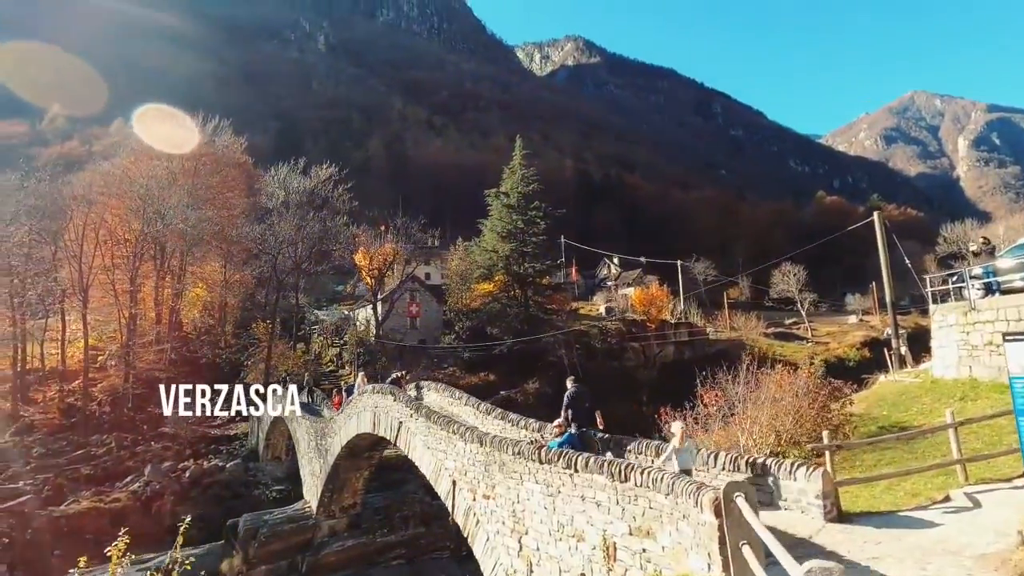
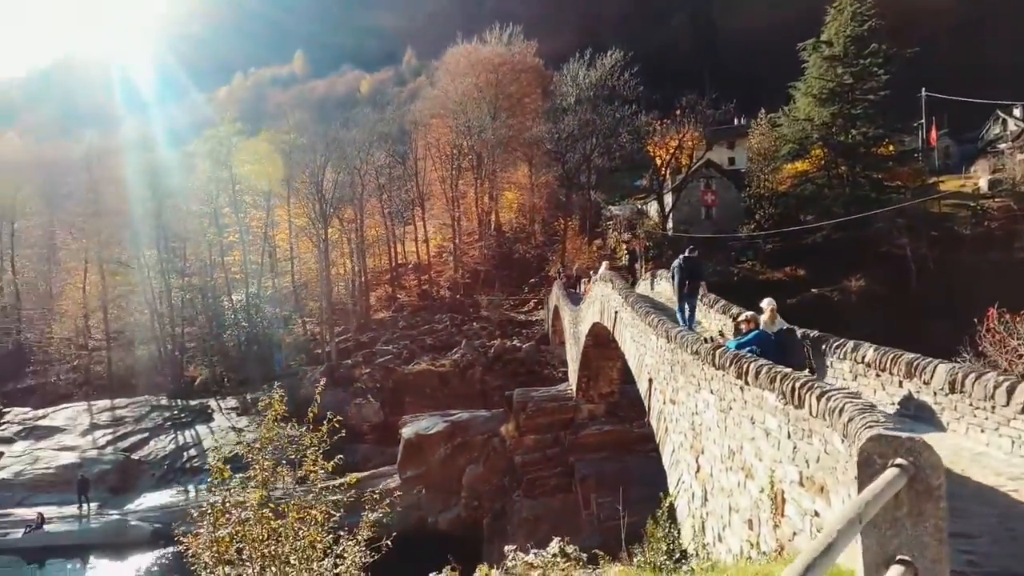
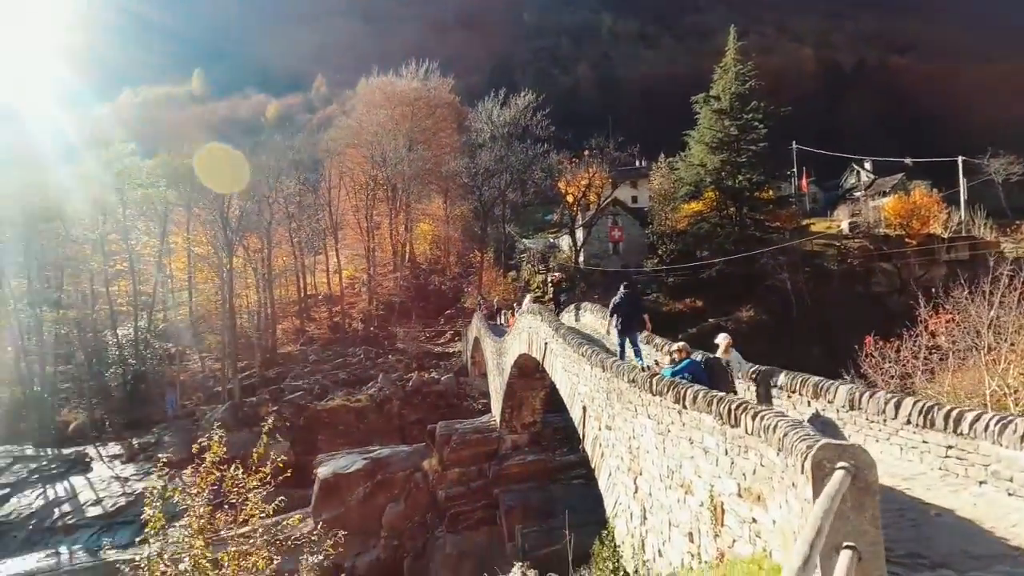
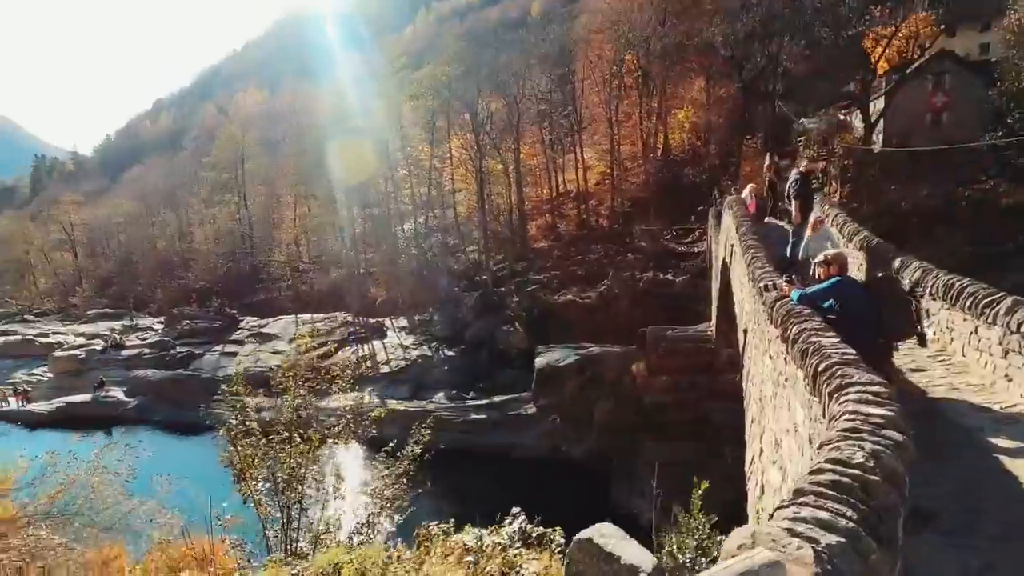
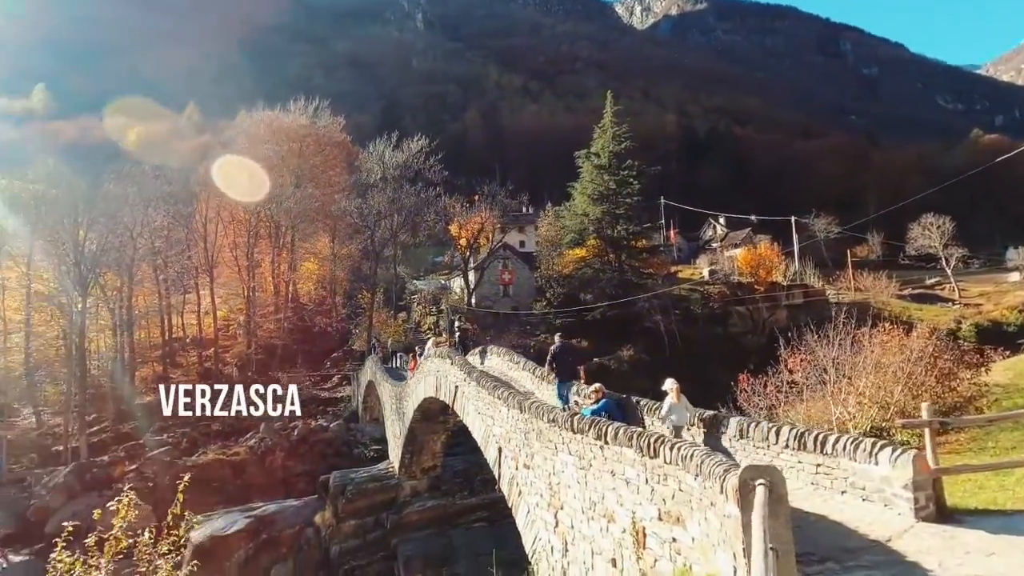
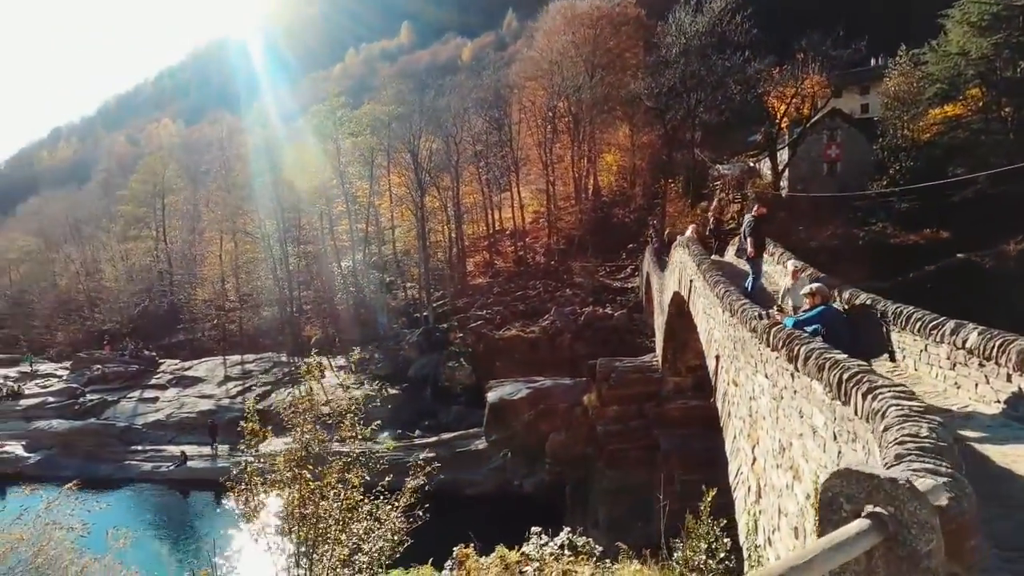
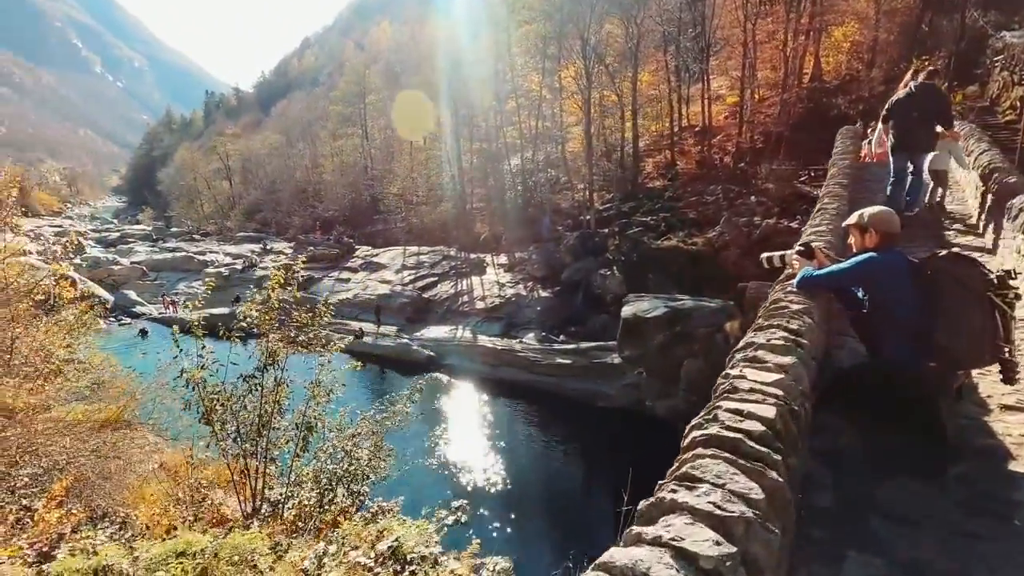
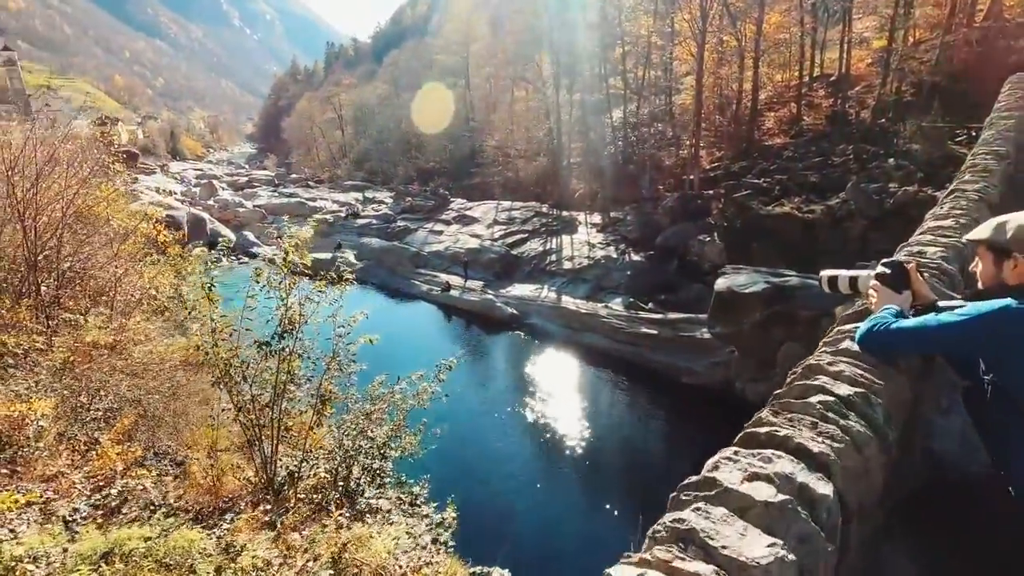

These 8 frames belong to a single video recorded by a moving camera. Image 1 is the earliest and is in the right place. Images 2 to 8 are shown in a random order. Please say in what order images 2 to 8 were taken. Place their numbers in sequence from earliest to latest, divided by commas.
5, 3, 2, 6, 4, 7, 8
